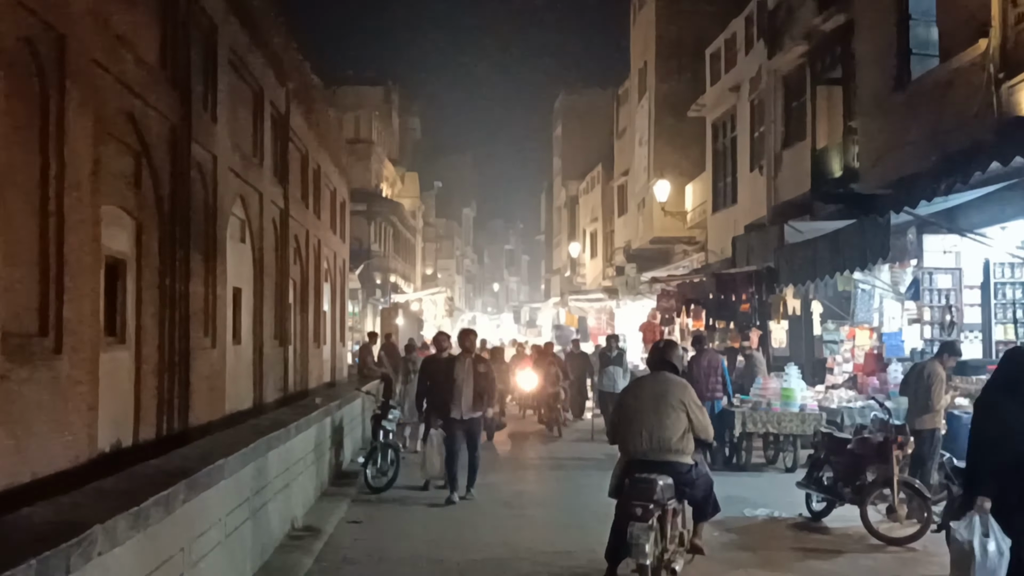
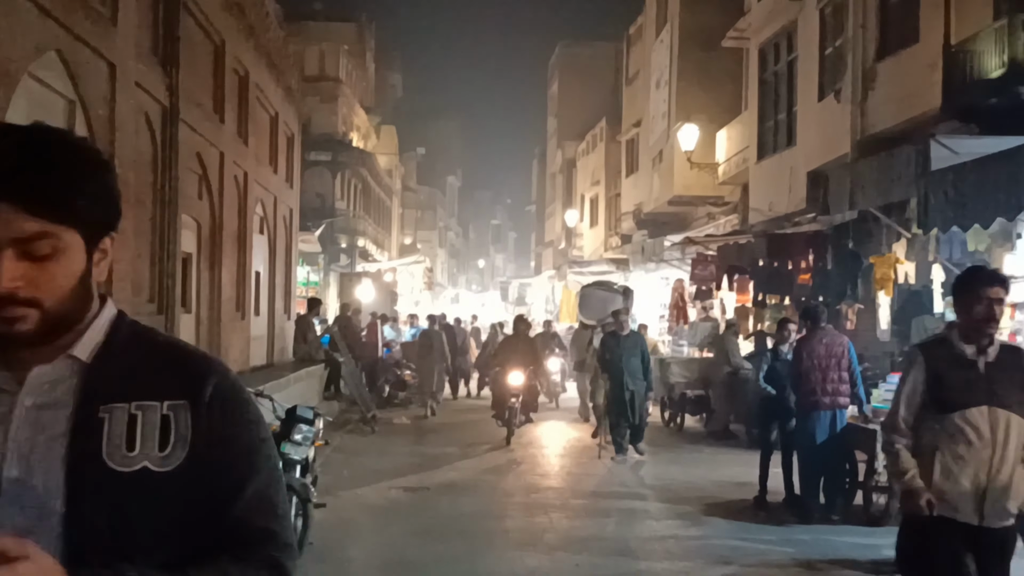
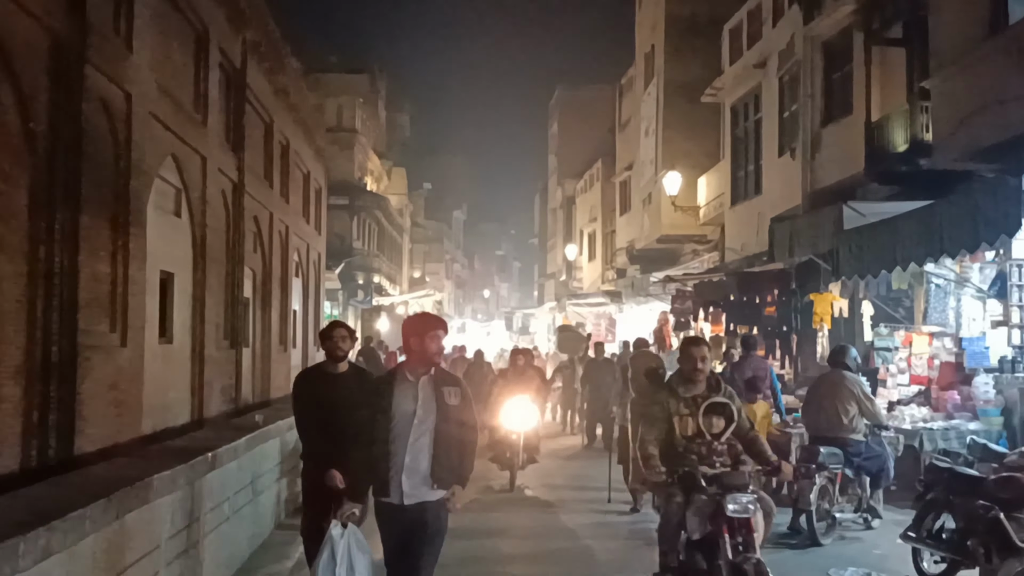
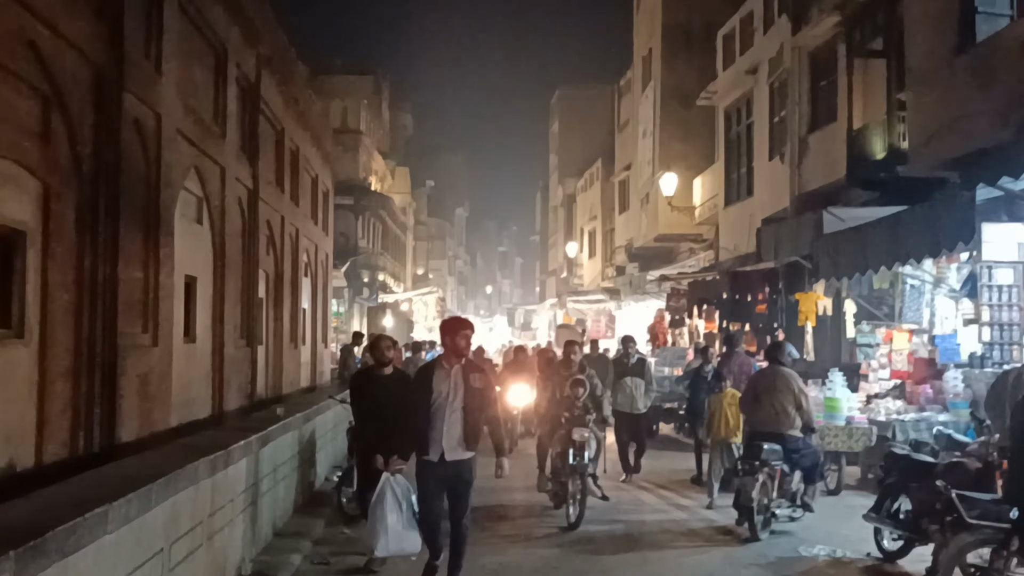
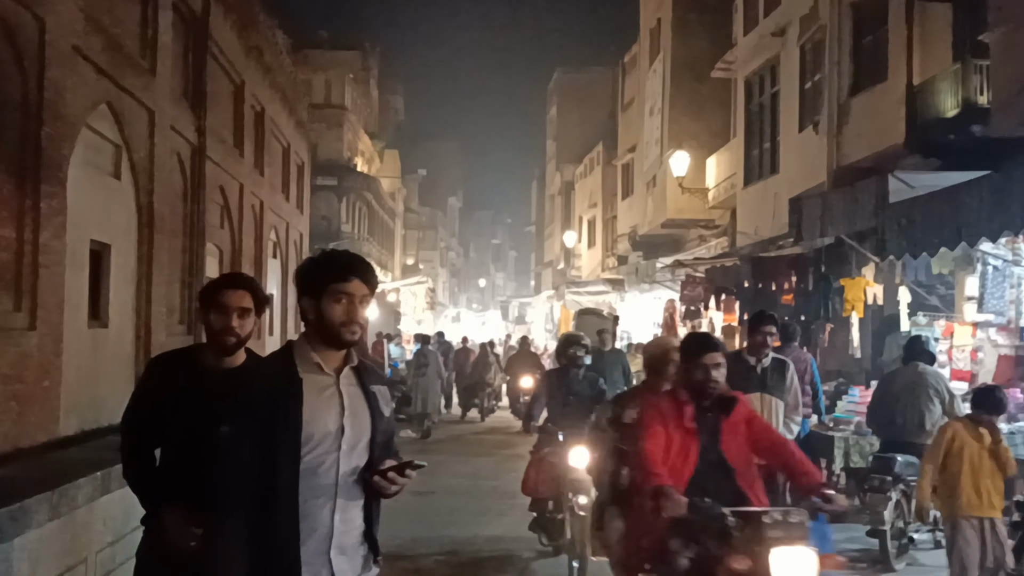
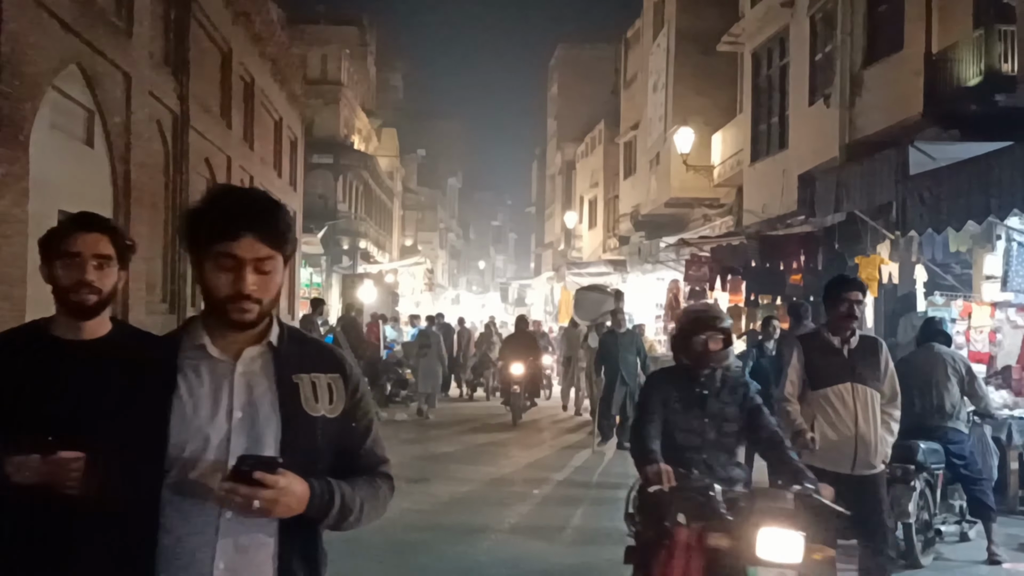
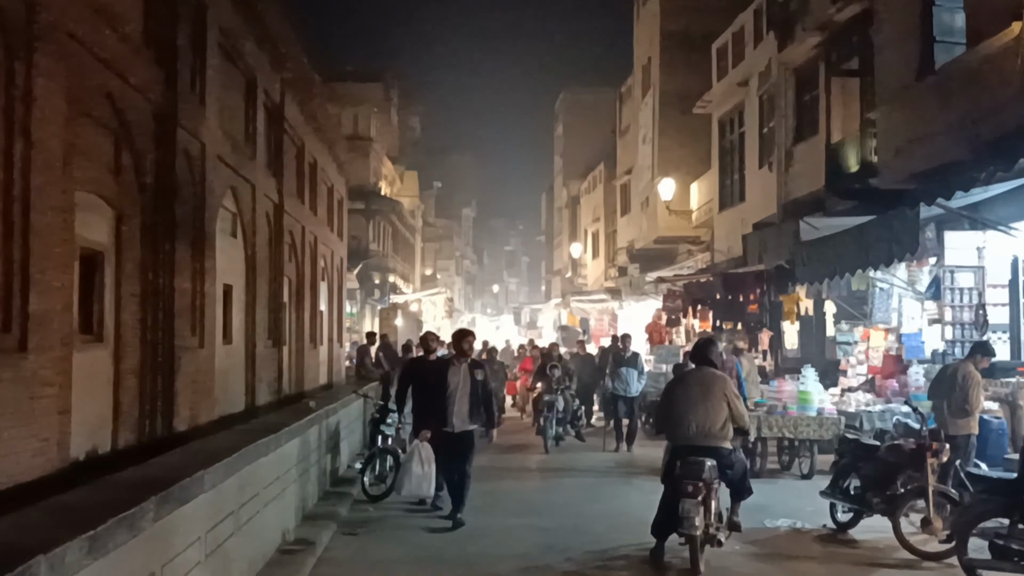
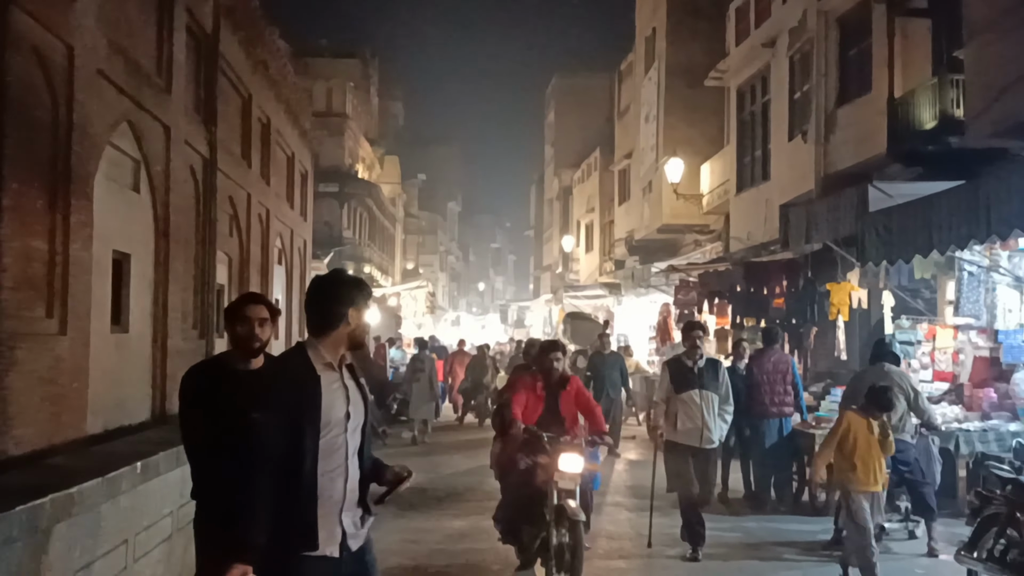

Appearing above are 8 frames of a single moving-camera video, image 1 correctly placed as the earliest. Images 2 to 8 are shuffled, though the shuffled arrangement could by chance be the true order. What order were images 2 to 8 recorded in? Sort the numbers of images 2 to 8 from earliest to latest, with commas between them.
7, 4, 3, 8, 5, 6, 2
